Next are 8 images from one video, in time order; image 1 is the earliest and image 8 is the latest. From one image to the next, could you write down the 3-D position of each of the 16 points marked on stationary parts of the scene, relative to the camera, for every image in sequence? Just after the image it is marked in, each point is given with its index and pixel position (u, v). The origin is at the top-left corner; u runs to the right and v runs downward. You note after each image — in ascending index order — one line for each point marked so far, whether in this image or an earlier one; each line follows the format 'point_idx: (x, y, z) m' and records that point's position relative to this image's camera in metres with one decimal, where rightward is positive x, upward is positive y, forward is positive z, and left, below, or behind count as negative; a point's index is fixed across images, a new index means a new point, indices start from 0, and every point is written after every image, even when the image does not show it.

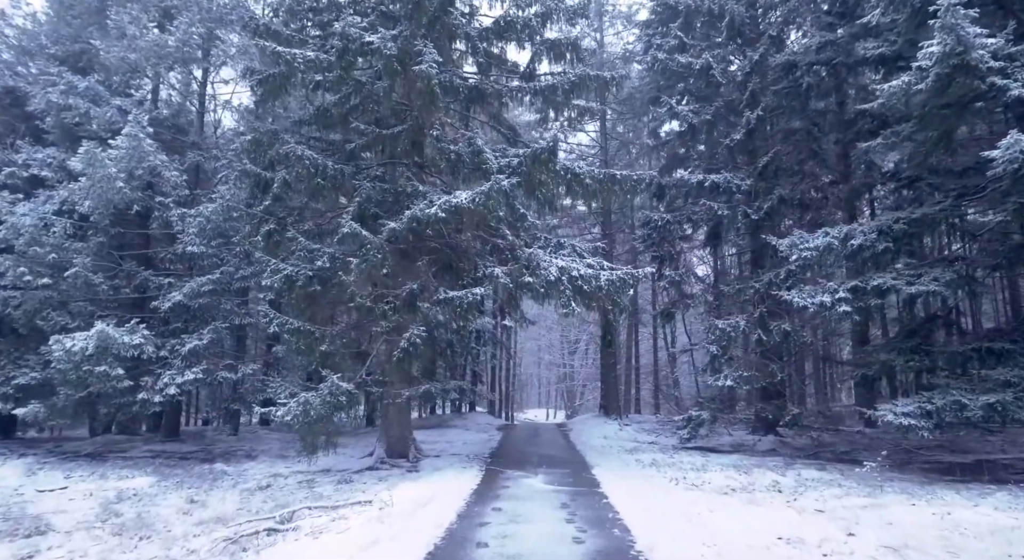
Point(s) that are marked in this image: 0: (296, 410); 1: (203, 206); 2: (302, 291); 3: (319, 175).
0: (-3.9, -2.4, +11.1) m
1: (-7.8, +1.9, +15.4) m
2: (-4.2, -0.2, +12.2) m
3: (-3.9, +2.2, +12.5) m
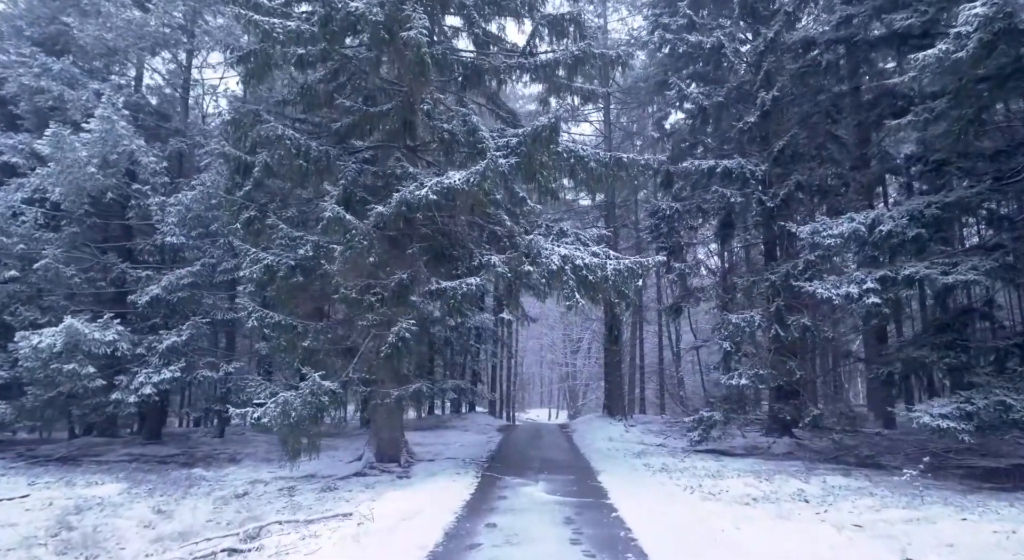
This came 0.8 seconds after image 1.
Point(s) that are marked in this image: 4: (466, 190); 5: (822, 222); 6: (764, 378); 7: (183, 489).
0: (-4.0, -2.2, +10.2) m
1: (-7.9, +2.1, +14.5) m
2: (-4.2, -0.1, +11.3) m
3: (-4.0, +2.3, +11.5) m
4: (-0.8, +1.5, +10.3) m
5: (+6.1, +1.1, +12.0) m
6: (+5.7, -2.2, +13.8) m
7: (-6.2, -4.0, +11.6) m
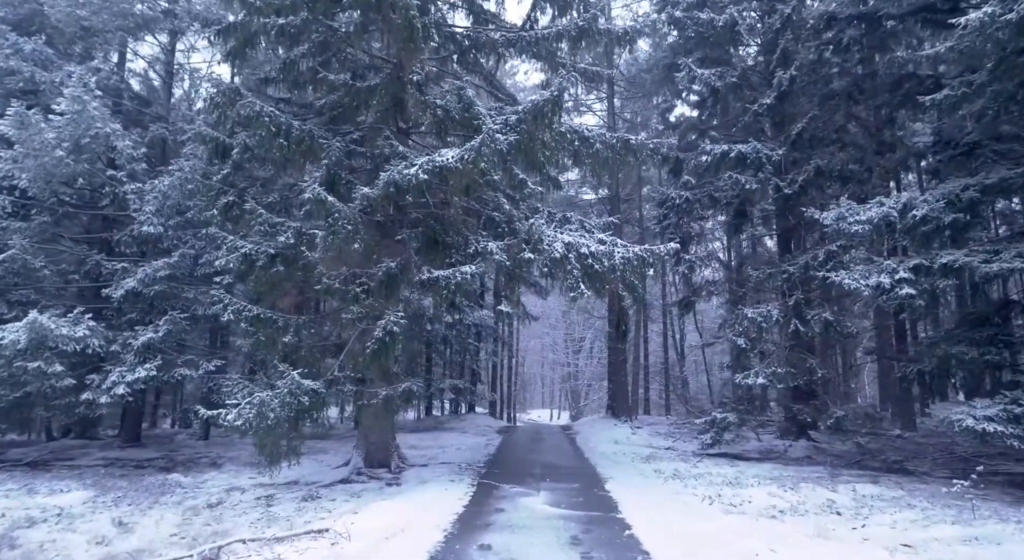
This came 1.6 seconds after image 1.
0: (-4.0, -2.0, +9.3) m
1: (-7.9, +2.2, +13.6) m
2: (-4.2, +0.1, +10.4) m
3: (-4.0, +2.5, +10.6) m
4: (-0.8, +1.7, +9.4) m
5: (+6.1, +1.3, +11.0) m
6: (+5.7, -2.1, +12.8) m
7: (-6.3, -3.8, +10.6) m
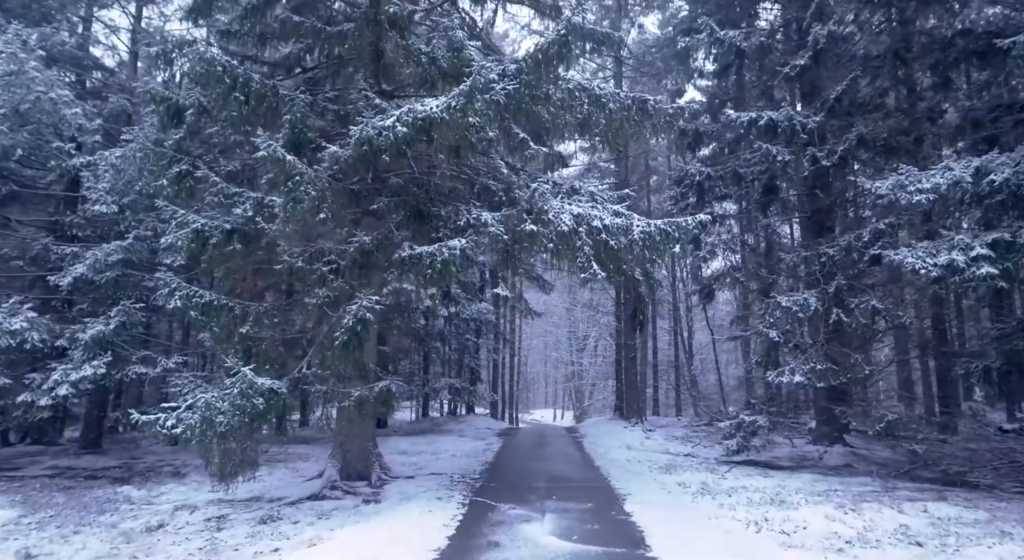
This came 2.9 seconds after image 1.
0: (-4.0, -1.8, +7.6) m
1: (-7.9, +2.5, +12.0) m
2: (-4.2, +0.4, +8.7) m
3: (-4.0, +2.8, +9.0) m
4: (-0.8, +2.0, +7.7) m
5: (+6.1, +1.6, +9.4) m
6: (+5.7, -1.7, +11.2) m
7: (-6.3, -3.5, +9.0) m
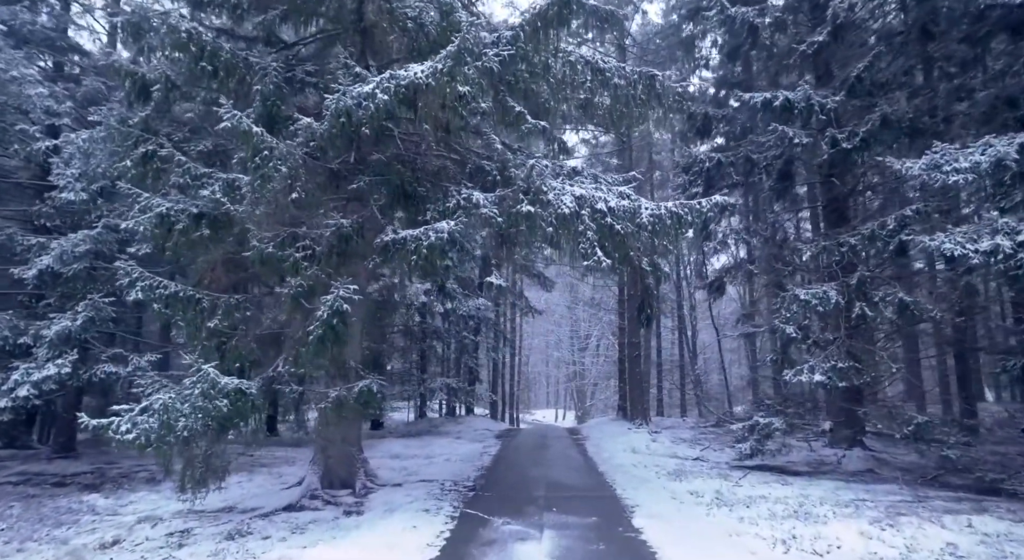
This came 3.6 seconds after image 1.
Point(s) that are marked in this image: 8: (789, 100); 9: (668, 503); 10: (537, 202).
0: (-4.1, -1.6, +6.8) m
1: (-7.9, +2.7, +11.2) m
2: (-4.3, +0.6, +7.9) m
3: (-4.1, +2.9, +8.2) m
4: (-0.9, +2.2, +6.9) m
5: (+6.0, +1.8, +8.5) m
6: (+5.6, -1.6, +10.3) m
7: (-6.3, -3.4, +8.2) m
8: (+5.3, +3.4, +11.5) m
9: (+2.1, -3.0, +8.2) m
10: (+0.3, +1.0, +7.6) m
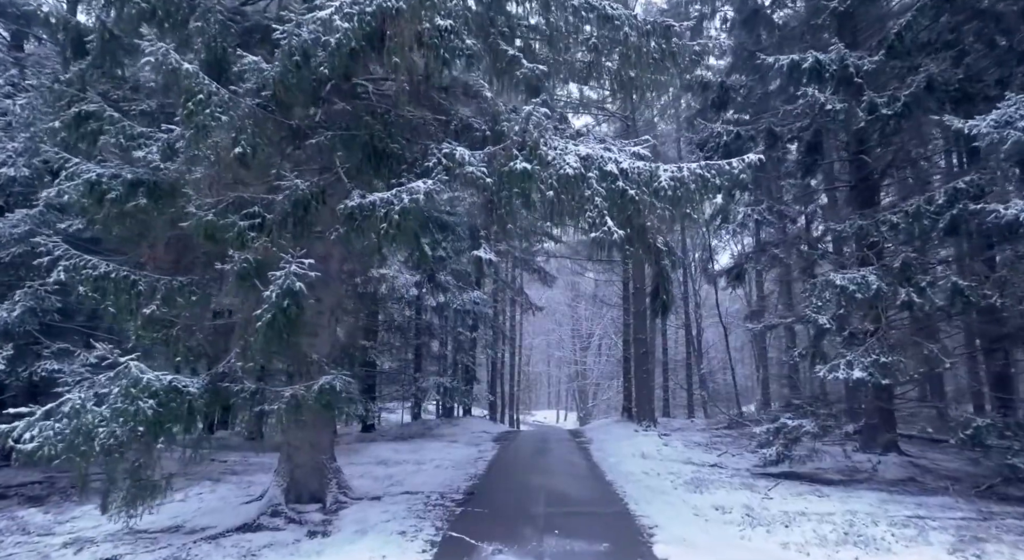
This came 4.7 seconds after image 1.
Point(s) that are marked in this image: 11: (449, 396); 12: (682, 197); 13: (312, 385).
0: (-4.1, -1.4, +5.5) m
1: (-8.0, +2.9, +9.9) m
2: (-4.4, +0.8, +6.6) m
3: (-4.2, +3.2, +6.9) m
4: (-1.0, +2.4, +5.6) m
5: (+5.9, +2.0, +7.2) m
6: (+5.6, -1.3, +9.0) m
7: (-6.4, -3.1, +6.9) m
8: (+5.2, +3.7, +10.2) m
9: (+2.0, -2.8, +6.9) m
10: (+0.2, +1.2, +6.3) m
11: (-2.0, -3.7, +19.6) m
12: (+1.9, +0.9, +6.7) m
13: (-2.1, -1.2, +6.7) m
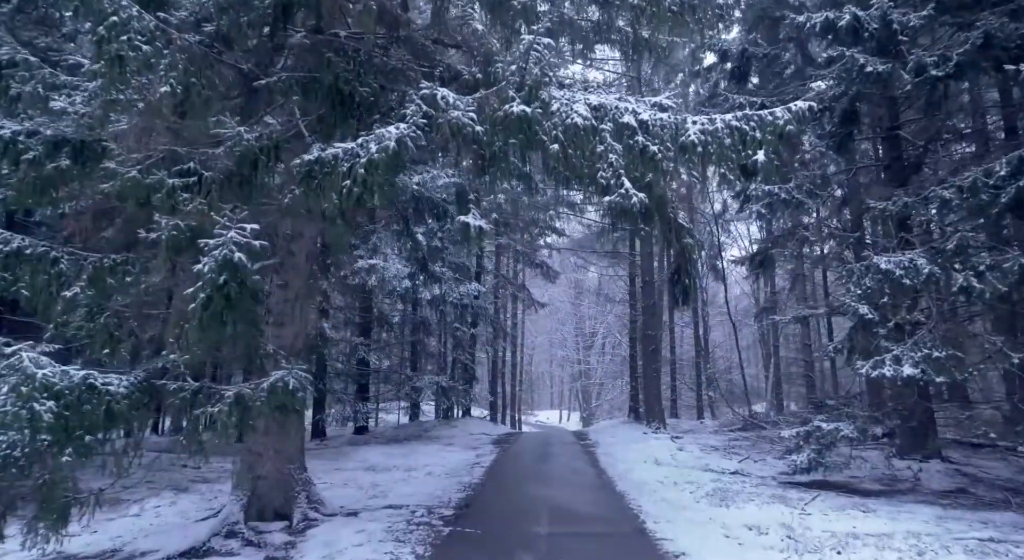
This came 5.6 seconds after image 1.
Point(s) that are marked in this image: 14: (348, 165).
0: (-4.2, -1.2, +4.4) m
1: (-8.0, +3.1, +8.8) m
2: (-4.4, +1.0, +5.5) m
3: (-4.2, +3.4, +5.8) m
4: (-1.0, +2.6, +4.5) m
5: (+5.9, +2.3, +6.0) m
6: (+5.5, -1.1, +7.8) m
7: (-6.4, -2.9, +5.8) m
8: (+5.2, +3.9, +9.1) m
9: (+2.0, -2.5, +5.8) m
10: (+0.2, +1.4, +5.2) m
11: (-2.0, -3.5, +18.4) m
12: (+1.8, +1.1, +5.6) m
13: (-2.2, -0.9, +5.6) m
14: (-1.3, +0.9, +4.7) m
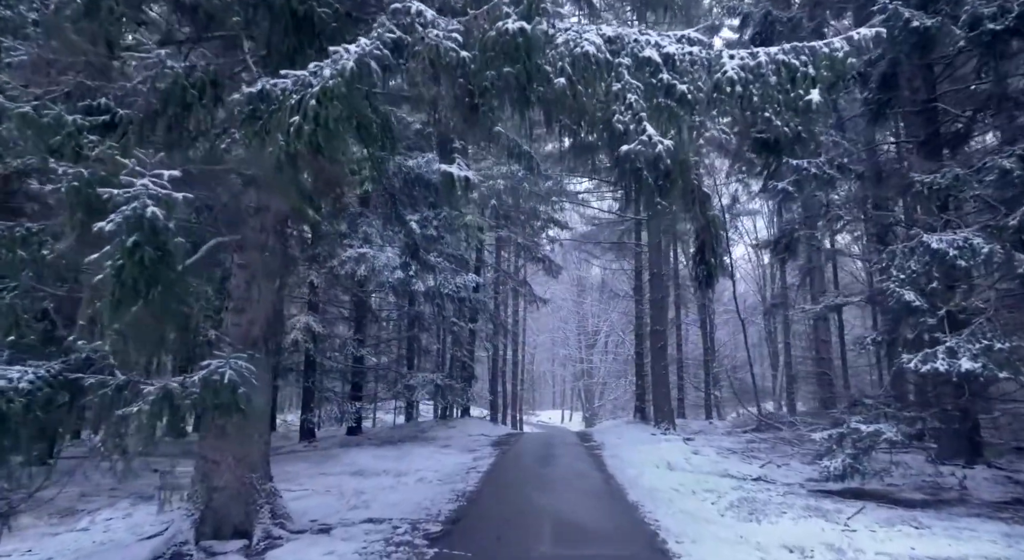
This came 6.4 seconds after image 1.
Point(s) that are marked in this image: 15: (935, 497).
0: (-4.2, -0.9, +3.4) m
1: (-8.0, +3.3, +7.8) m
2: (-4.5, +1.2, +4.5) m
3: (-4.2, +3.6, +4.8) m
4: (-1.1, +2.8, +3.5) m
5: (+5.9, +2.5, +5.0) m
6: (+5.5, -0.9, +6.8) m
7: (-6.5, -2.7, +4.8) m
8: (+5.1, +4.1, +8.0) m
9: (+2.0, -2.3, +4.8) m
10: (+0.2, +1.7, +4.2) m
11: (-2.0, -3.3, +17.4) m
12: (+1.8, +1.3, +4.5) m
13: (-2.2, -0.7, +4.6) m
14: (-1.3, +1.1, +3.7) m
15: (+5.8, -2.9, +8.2) m
